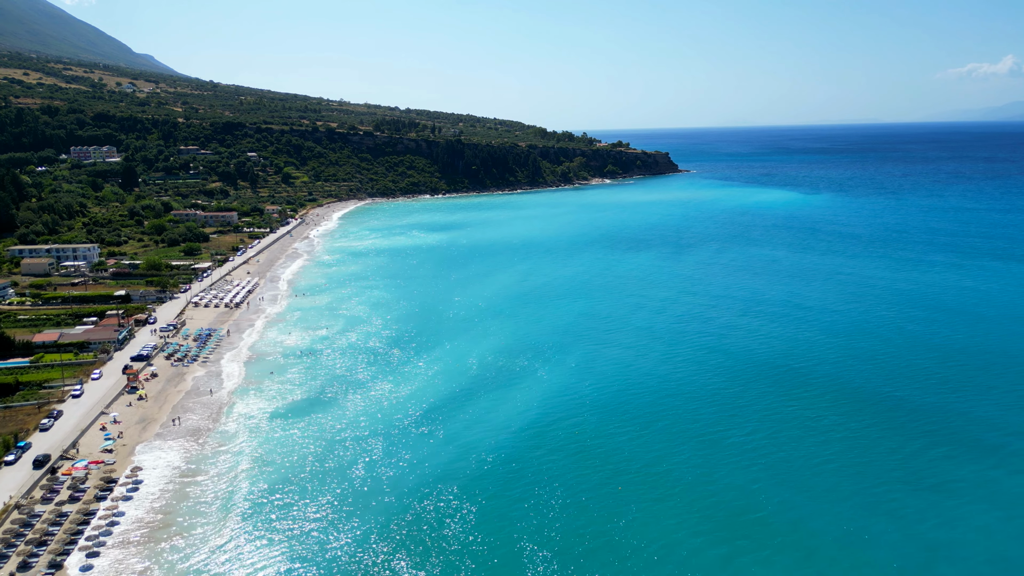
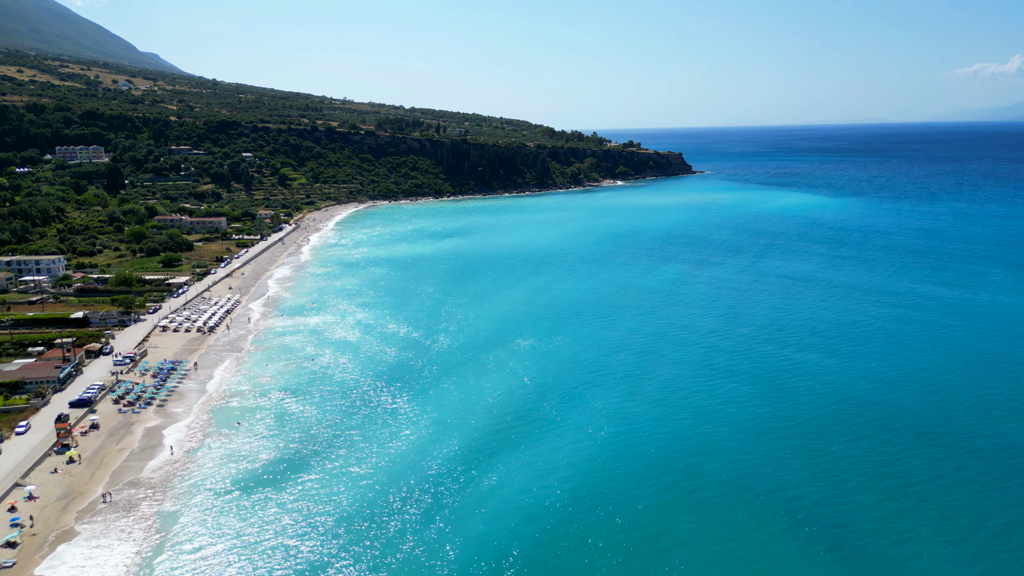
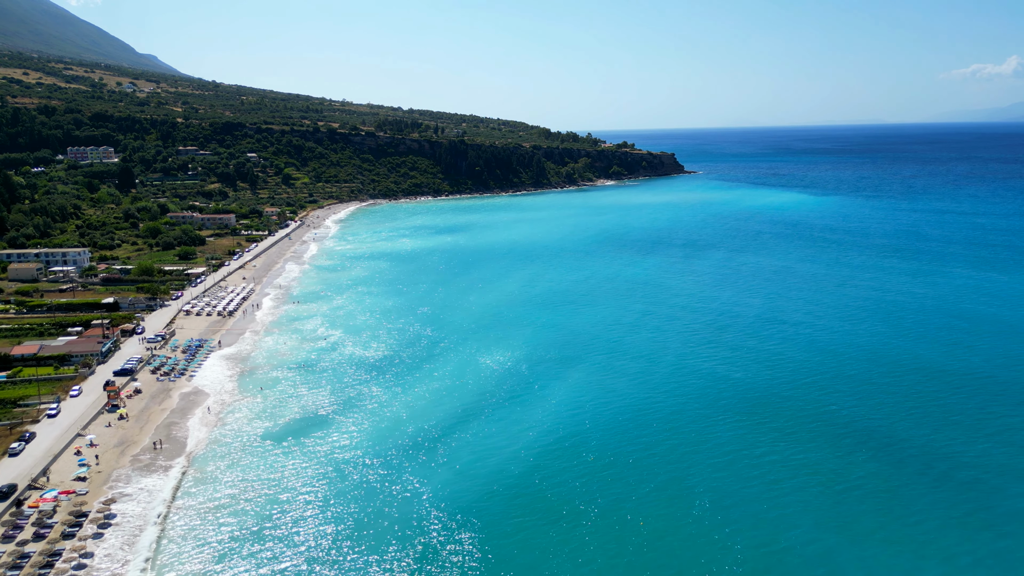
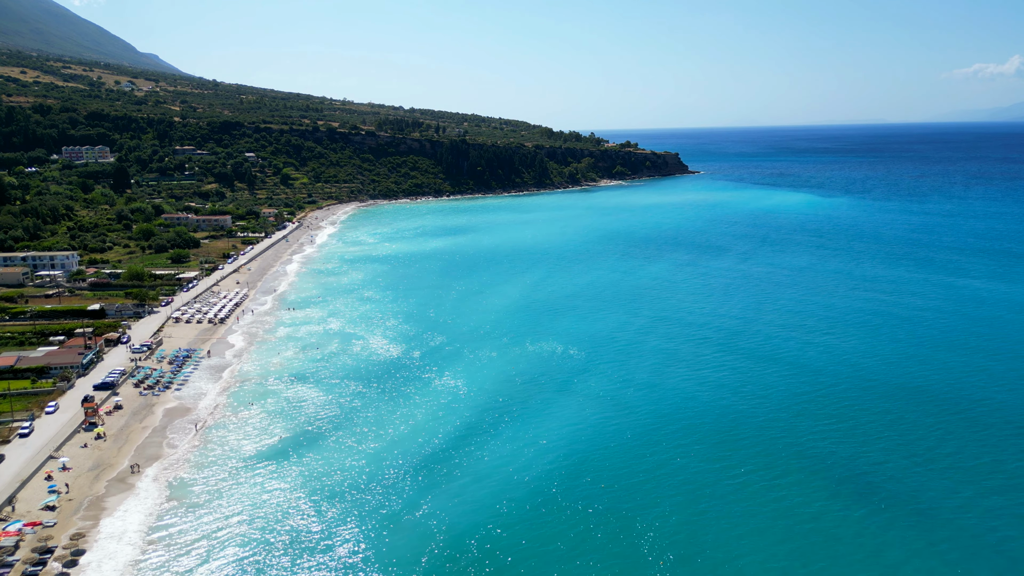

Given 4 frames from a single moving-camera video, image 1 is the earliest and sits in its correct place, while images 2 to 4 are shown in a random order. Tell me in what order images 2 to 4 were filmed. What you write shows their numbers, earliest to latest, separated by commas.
3, 4, 2
